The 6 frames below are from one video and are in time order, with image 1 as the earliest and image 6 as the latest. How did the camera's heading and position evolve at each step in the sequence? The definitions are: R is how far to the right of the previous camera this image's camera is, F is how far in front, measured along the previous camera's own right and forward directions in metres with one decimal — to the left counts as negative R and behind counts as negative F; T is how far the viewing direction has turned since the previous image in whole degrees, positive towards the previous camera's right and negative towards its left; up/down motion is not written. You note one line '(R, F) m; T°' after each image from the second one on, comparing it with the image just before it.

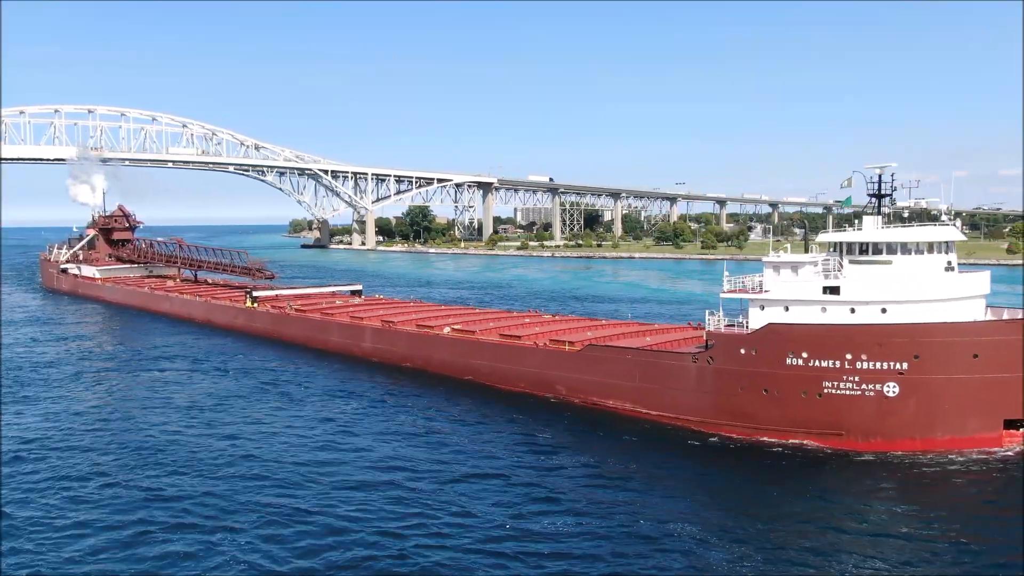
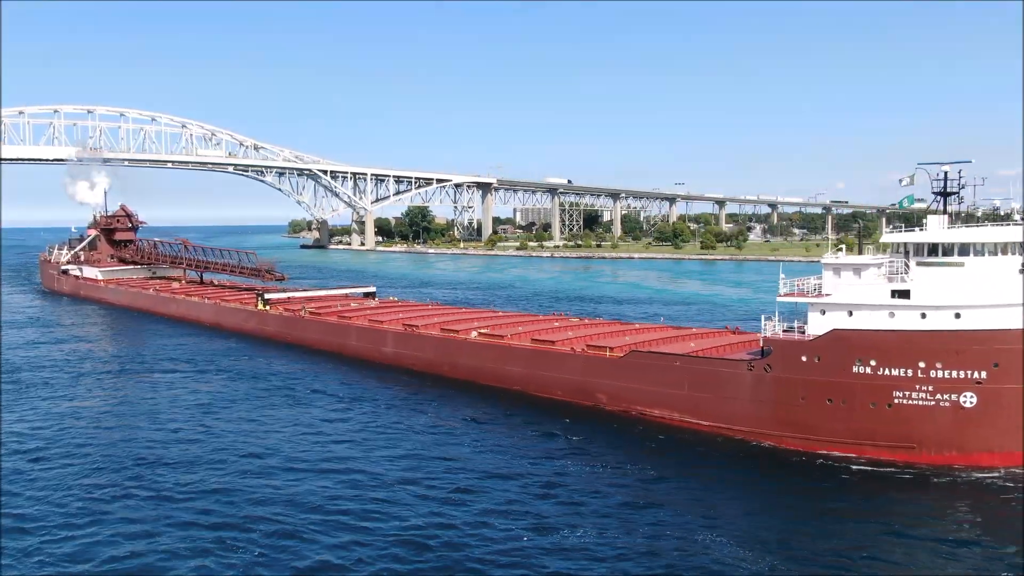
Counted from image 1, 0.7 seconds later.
(-0.2, +0.2) m; 0°
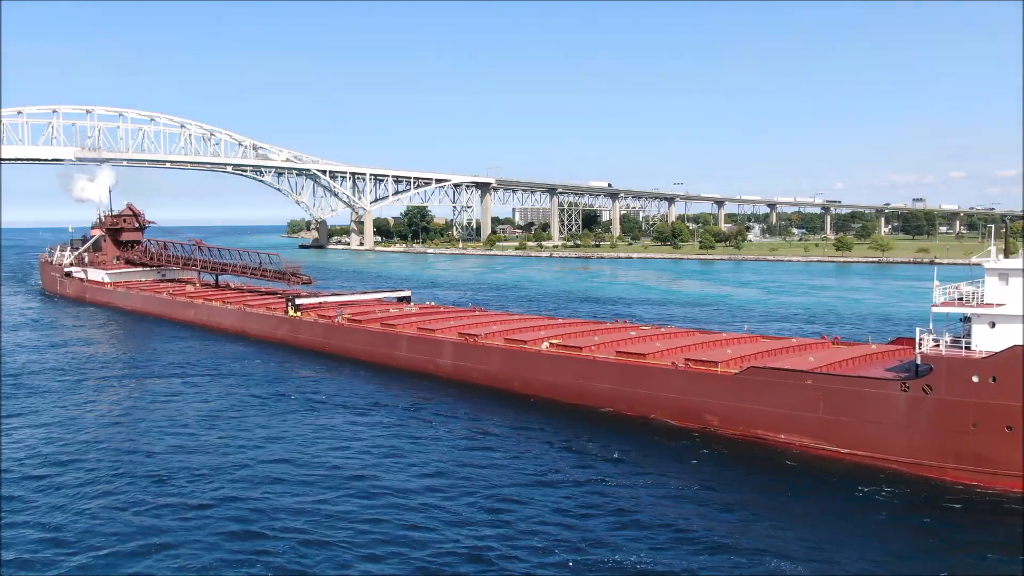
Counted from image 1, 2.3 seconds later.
(-0.4, +0.4) m; 0°
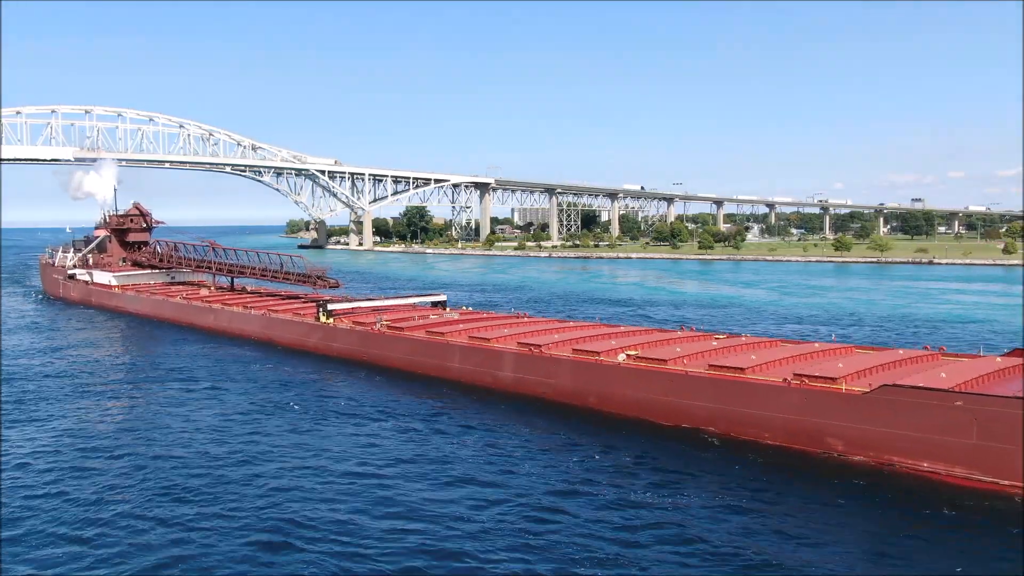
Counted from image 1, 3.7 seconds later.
(-0.4, +0.3) m; 0°
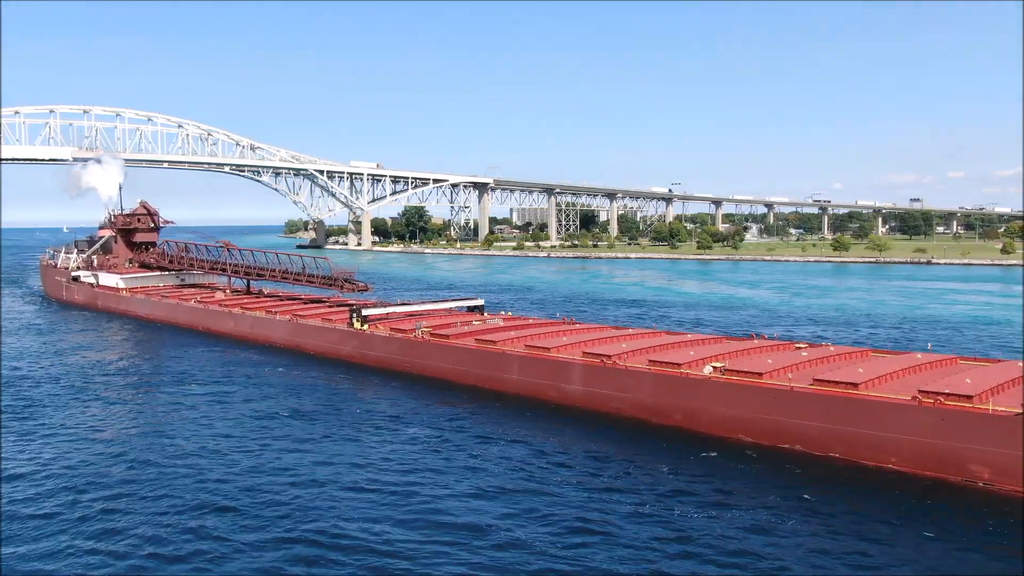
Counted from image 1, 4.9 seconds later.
(-0.3, +0.3) m; 0°
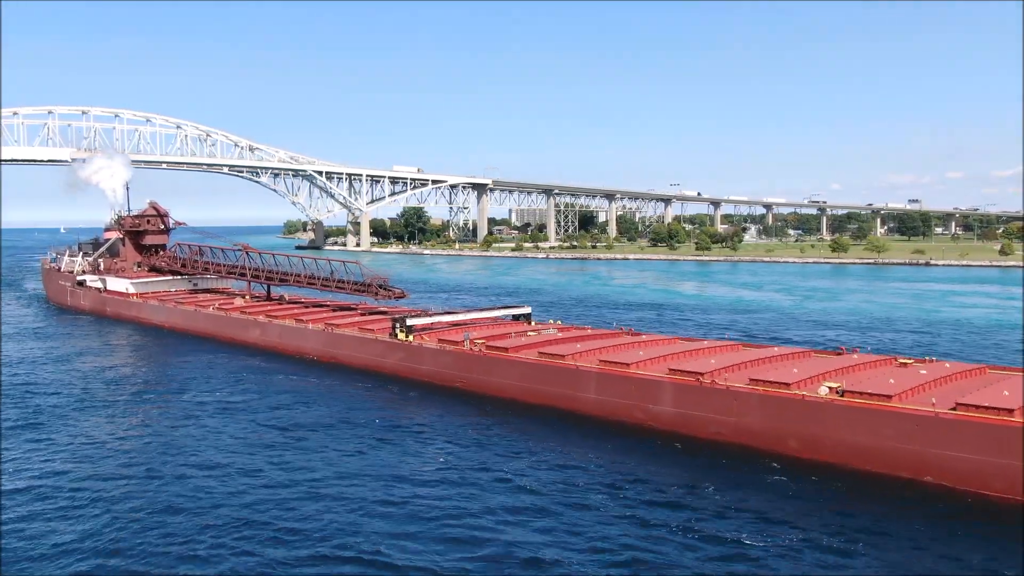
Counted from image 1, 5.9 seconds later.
(-0.4, +0.3) m; 0°
